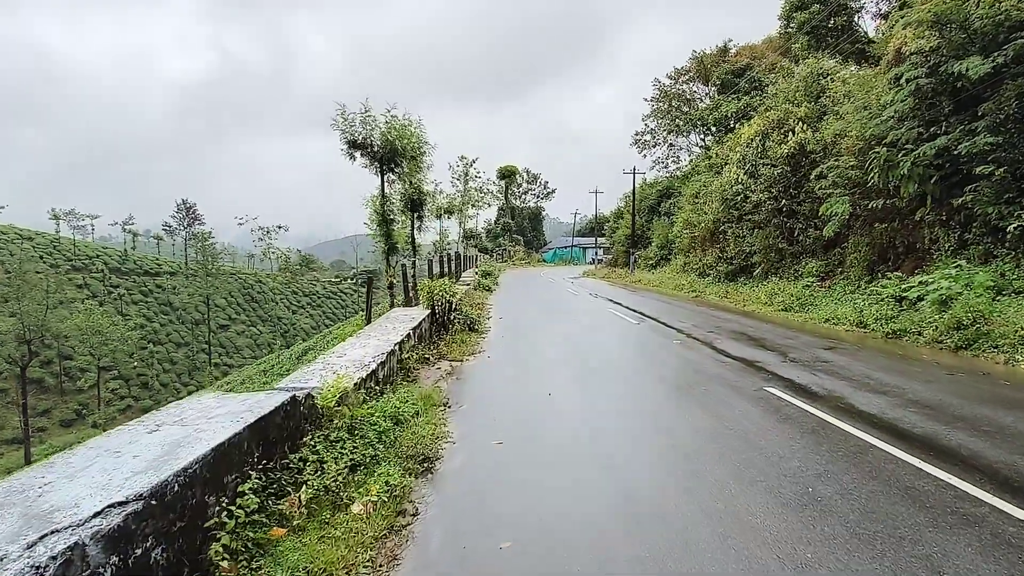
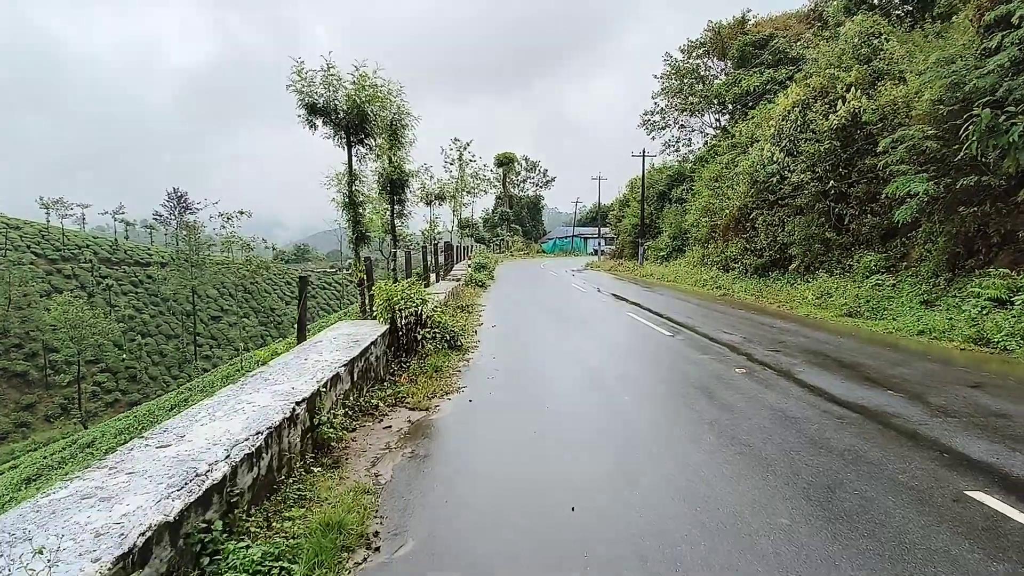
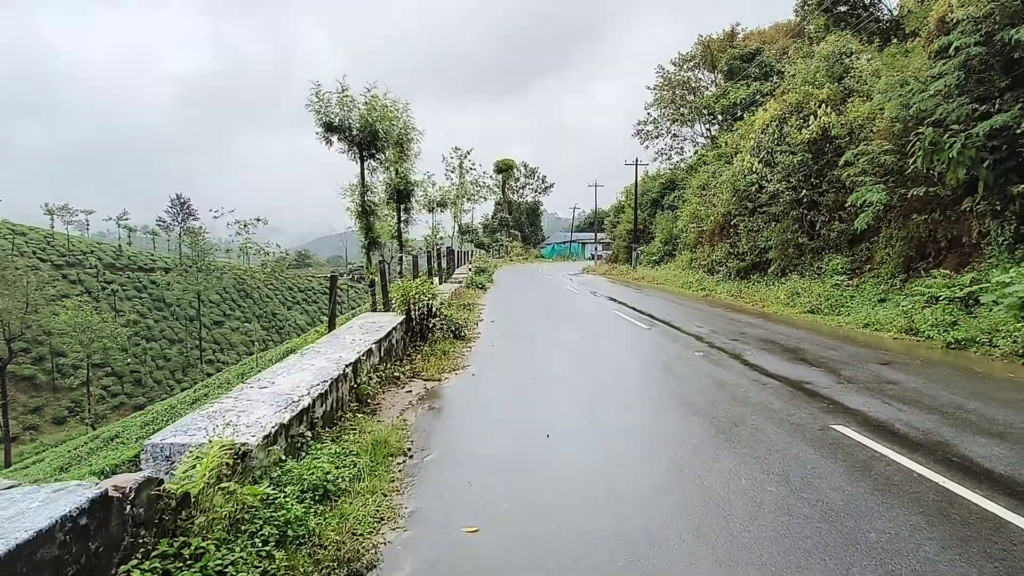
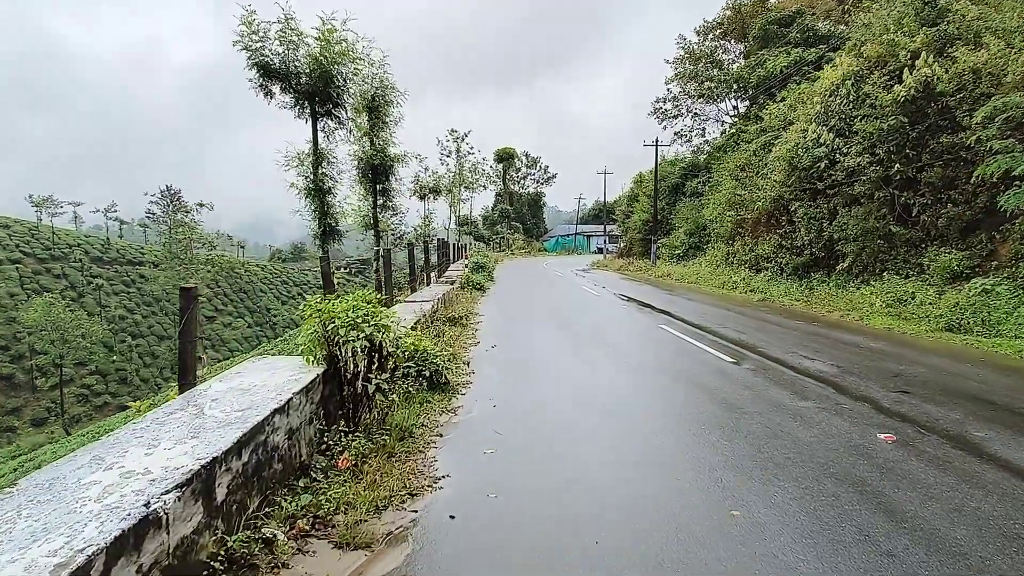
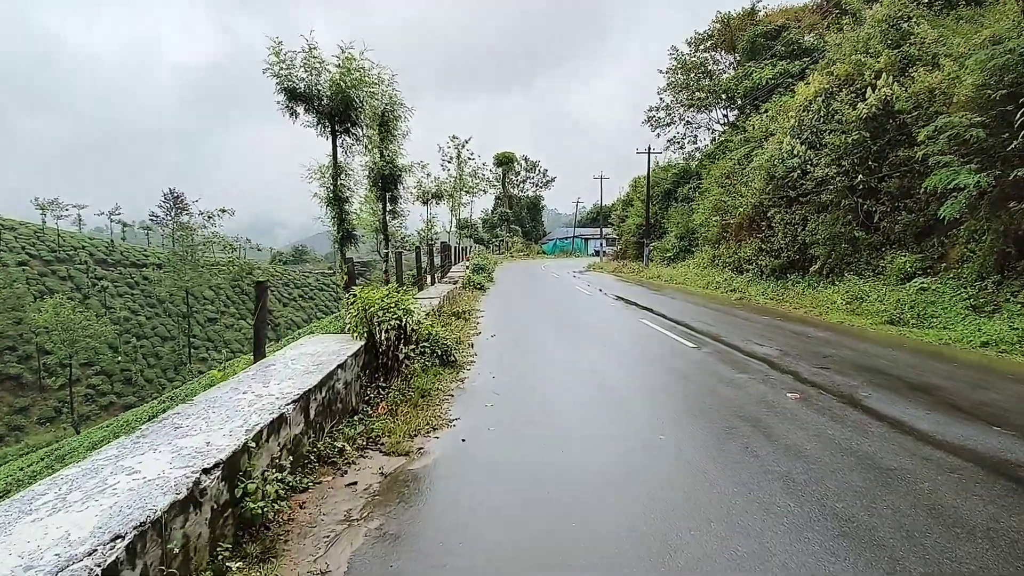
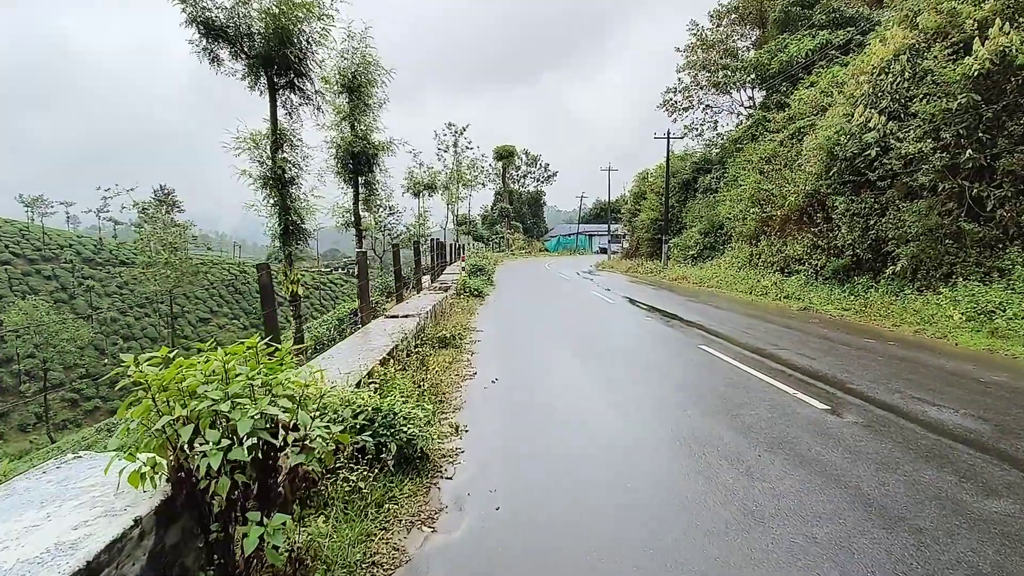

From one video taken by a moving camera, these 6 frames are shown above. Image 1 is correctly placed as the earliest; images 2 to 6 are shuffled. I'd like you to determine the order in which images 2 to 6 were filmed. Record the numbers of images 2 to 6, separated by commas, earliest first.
3, 2, 5, 4, 6
